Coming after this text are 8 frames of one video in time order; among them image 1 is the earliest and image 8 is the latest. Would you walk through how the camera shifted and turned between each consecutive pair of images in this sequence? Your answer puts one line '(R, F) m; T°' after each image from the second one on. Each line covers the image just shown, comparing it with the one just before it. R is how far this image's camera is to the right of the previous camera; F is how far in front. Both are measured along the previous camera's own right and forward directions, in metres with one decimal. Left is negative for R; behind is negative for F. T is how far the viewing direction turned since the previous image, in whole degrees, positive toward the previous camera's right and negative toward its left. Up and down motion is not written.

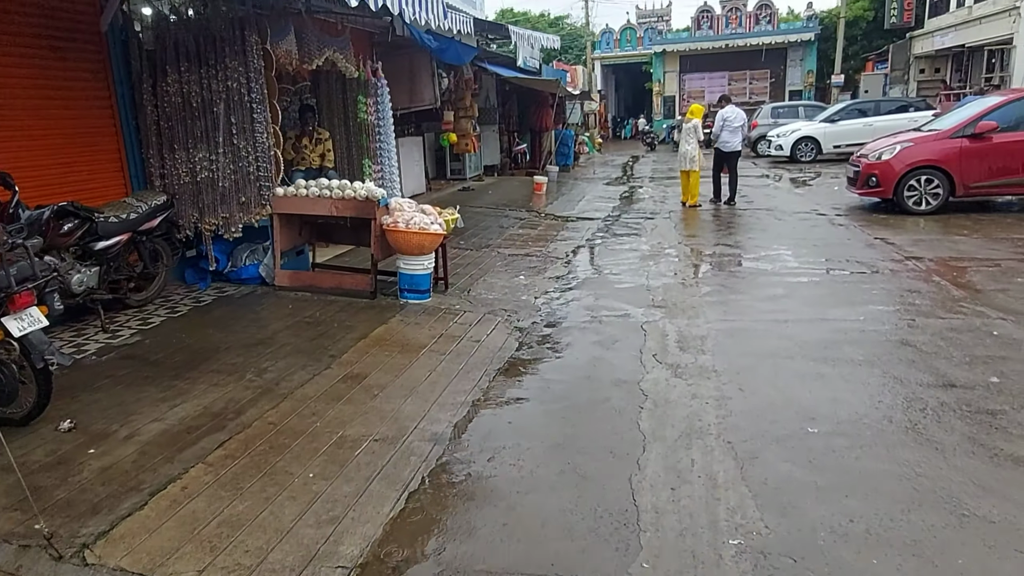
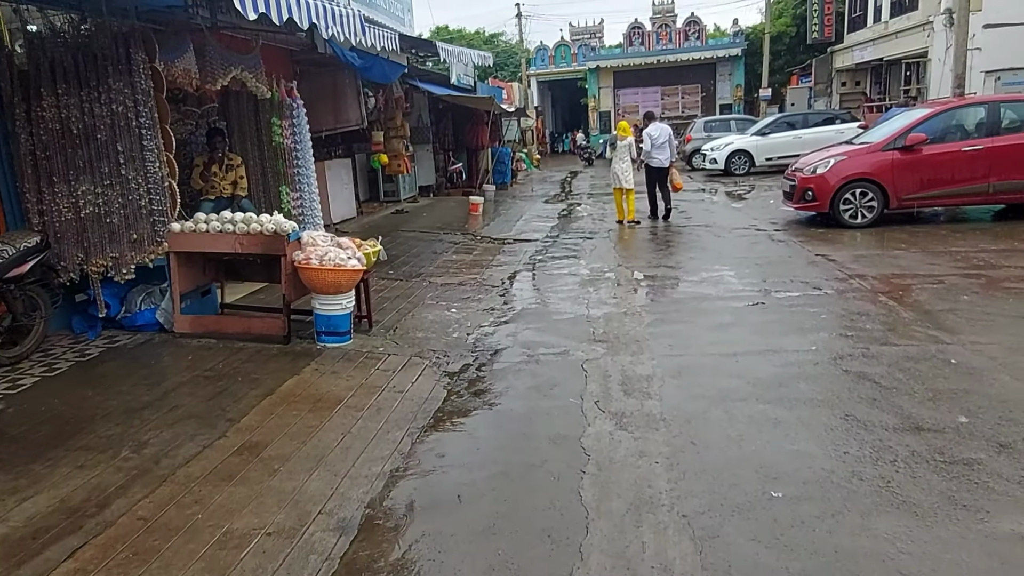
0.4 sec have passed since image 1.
(+0.1, +0.5) m; +4°
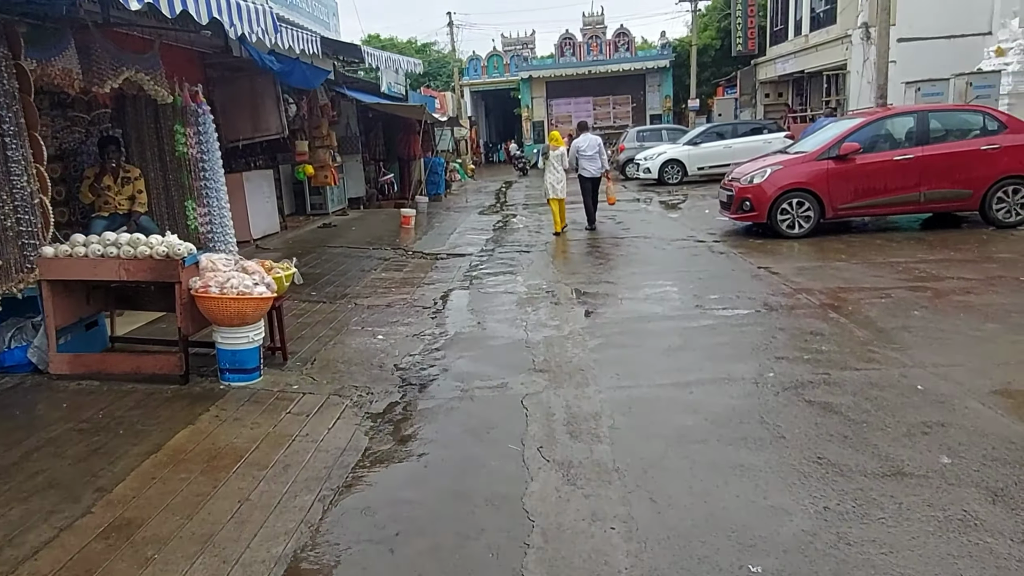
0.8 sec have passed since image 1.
(0.0, +0.5) m; +5°
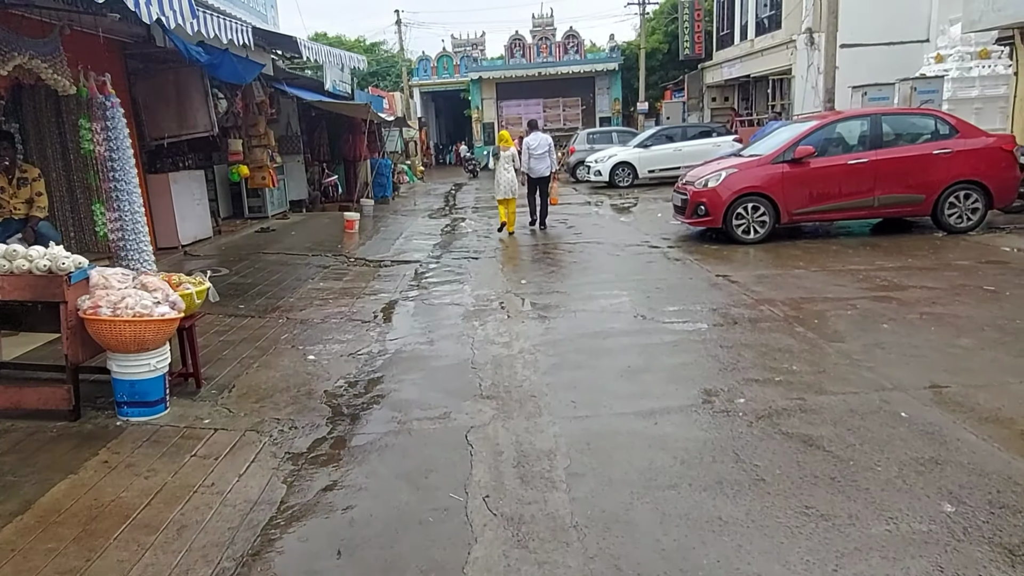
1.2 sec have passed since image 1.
(0.0, +0.5) m; +4°
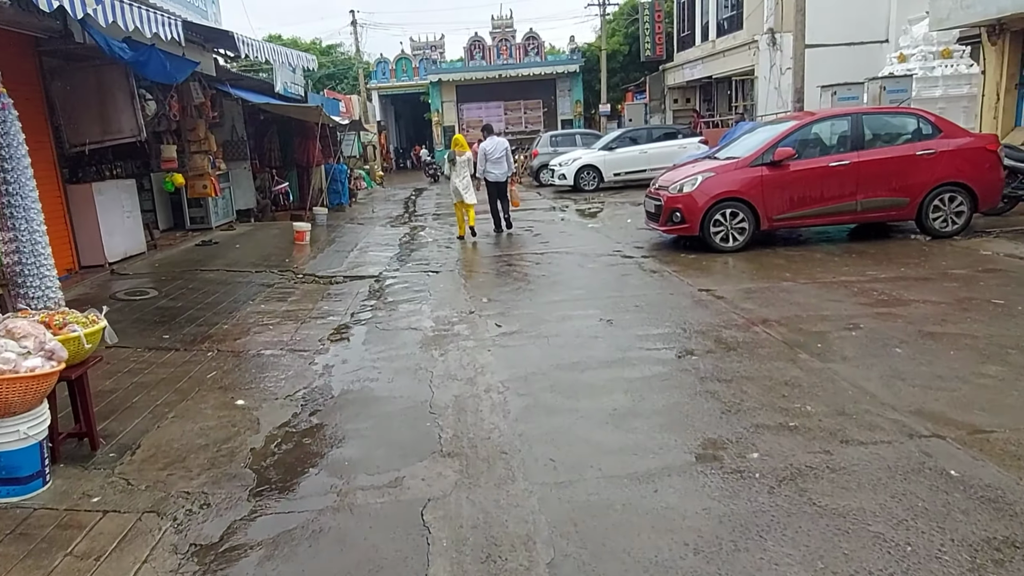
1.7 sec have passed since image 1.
(0.0, +0.8) m; +3°
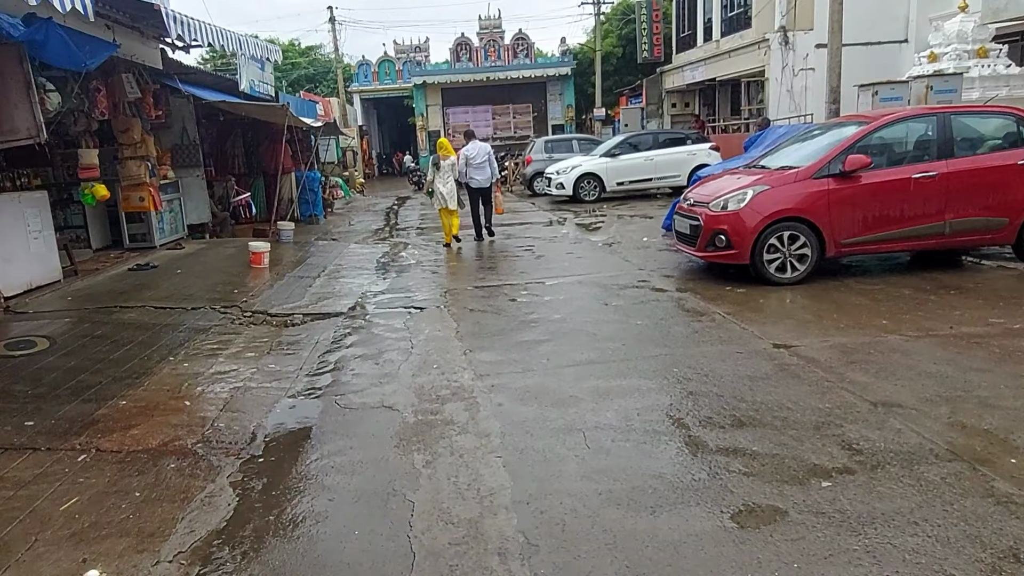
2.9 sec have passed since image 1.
(-0.2, +1.8) m; +1°
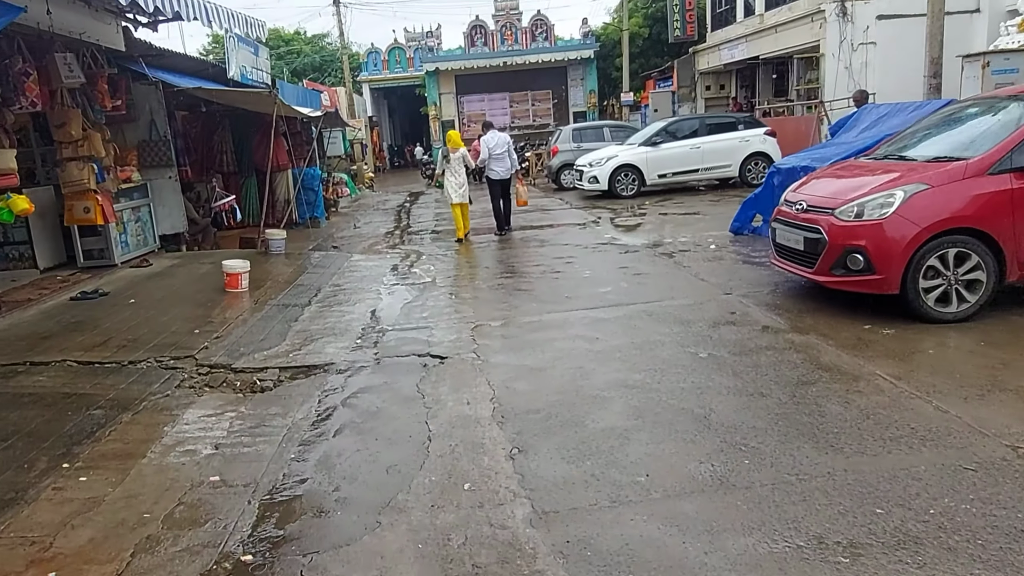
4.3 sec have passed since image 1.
(-0.3, +2.0) m; -1°
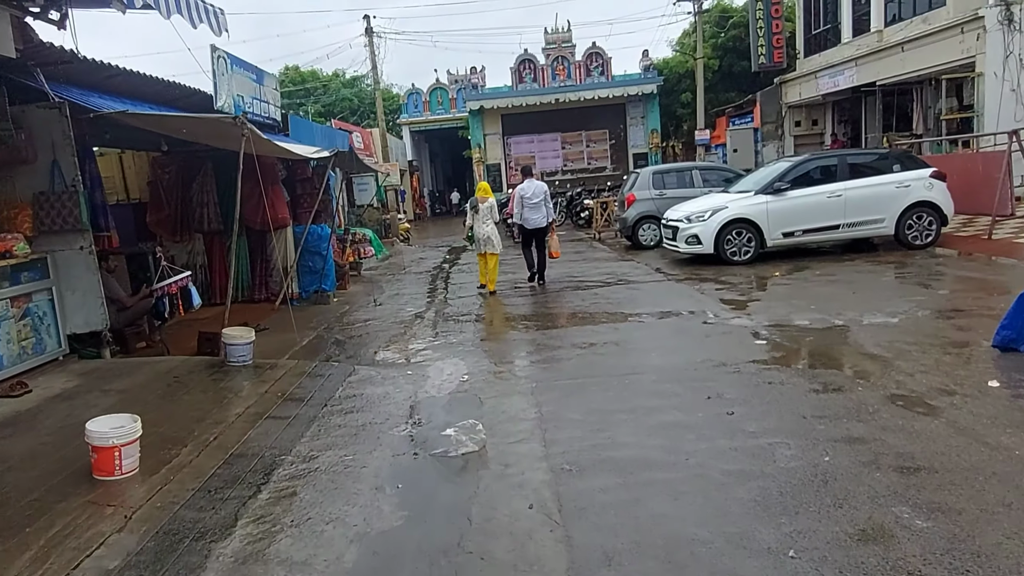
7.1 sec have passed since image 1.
(-0.5, +3.7) m; -3°
